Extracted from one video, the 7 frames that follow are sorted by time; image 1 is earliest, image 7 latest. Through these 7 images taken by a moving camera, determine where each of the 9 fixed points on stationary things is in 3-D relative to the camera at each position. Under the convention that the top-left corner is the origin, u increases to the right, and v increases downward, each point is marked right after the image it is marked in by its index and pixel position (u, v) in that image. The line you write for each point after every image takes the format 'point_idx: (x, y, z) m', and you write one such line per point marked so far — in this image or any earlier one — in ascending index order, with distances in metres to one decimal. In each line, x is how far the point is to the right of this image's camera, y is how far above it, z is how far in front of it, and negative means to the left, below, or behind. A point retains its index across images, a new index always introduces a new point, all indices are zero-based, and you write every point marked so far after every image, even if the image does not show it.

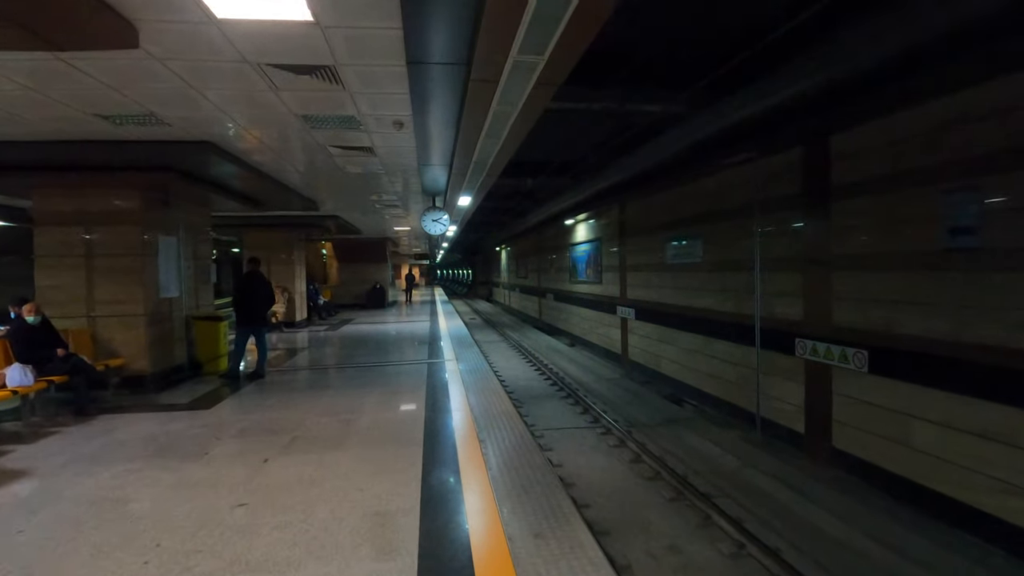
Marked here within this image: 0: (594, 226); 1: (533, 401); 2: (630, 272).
0: (+1.5, +1.2, +10.2) m
1: (+0.2, -1.2, +5.9) m
2: (+1.8, +0.2, +8.5) m
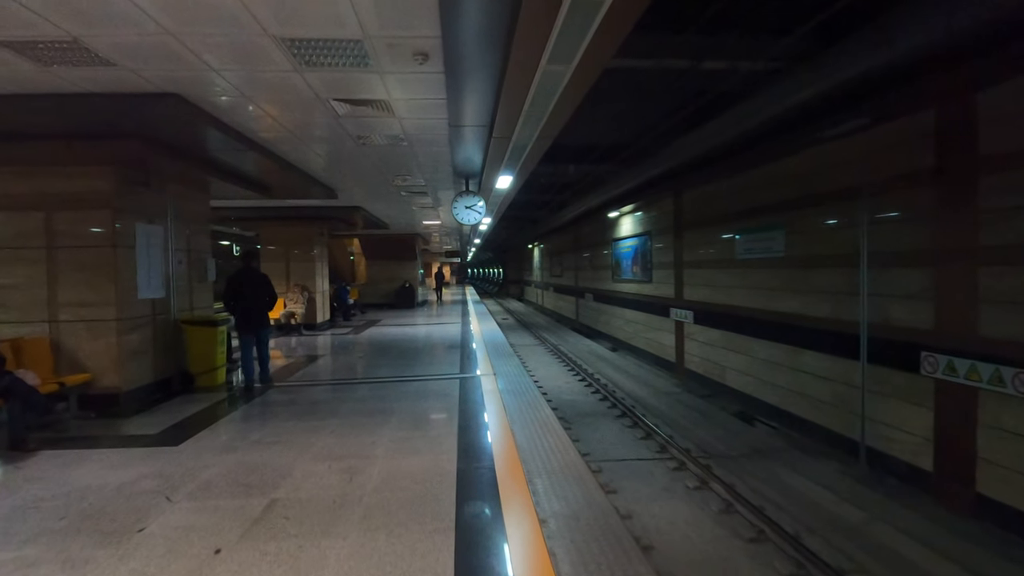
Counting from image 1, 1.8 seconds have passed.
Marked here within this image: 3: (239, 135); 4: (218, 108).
0: (+2.2, +1.2, +9.2) m
1: (+0.7, -1.2, +5.0) m
2: (+2.4, +0.3, +7.5) m
3: (-2.7, +1.5, +5.3) m
4: (-2.5, +1.6, +4.7) m
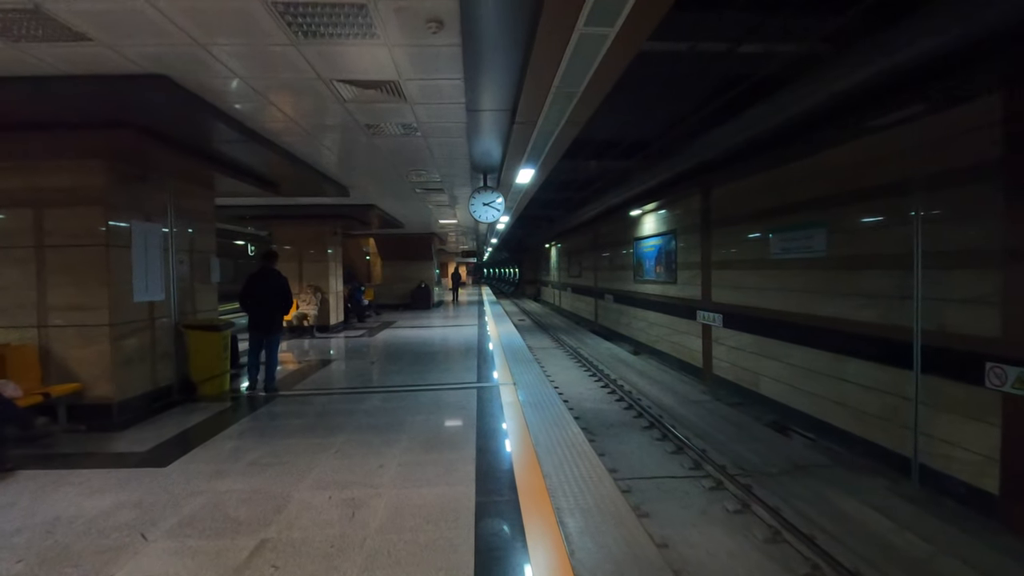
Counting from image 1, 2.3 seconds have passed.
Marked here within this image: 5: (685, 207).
0: (+2.5, +1.2, +8.9) m
1: (+0.8, -1.2, +4.7) m
2: (+2.7, +0.2, +7.1) m
3: (-2.5, +1.5, +5.1) m
4: (-2.3, +1.5, +4.4) m
5: (+2.6, +1.2, +8.1) m
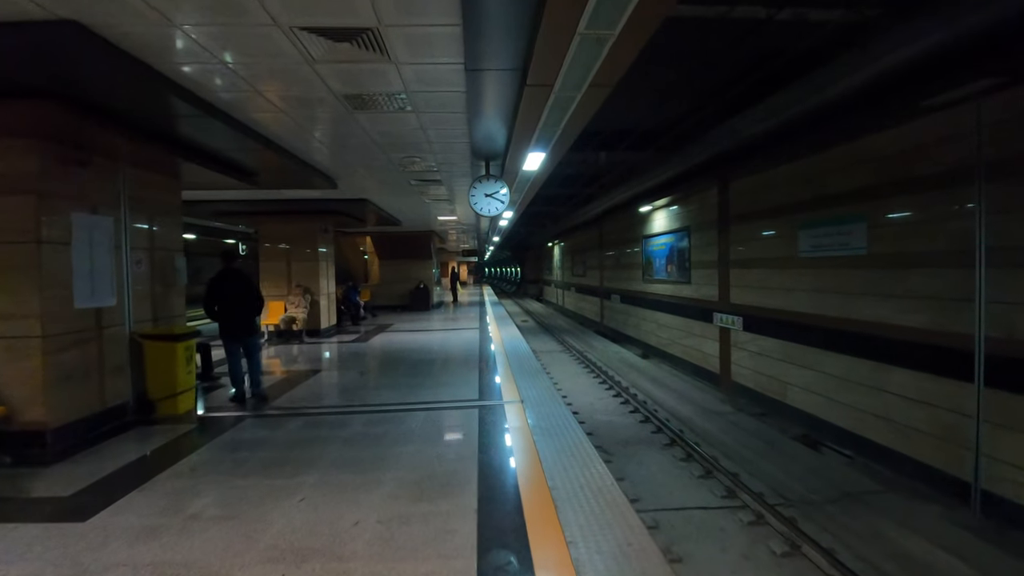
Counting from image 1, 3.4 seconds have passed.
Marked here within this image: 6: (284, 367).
0: (+2.5, +1.1, +8.4) m
1: (+0.9, -1.3, +4.2) m
2: (+2.7, +0.2, +6.6) m
3: (-2.5, +1.5, +4.6) m
4: (-2.3, +1.5, +4.0) m
5: (+2.6, +1.2, +7.6) m
6: (-2.7, -0.9, +6.5) m
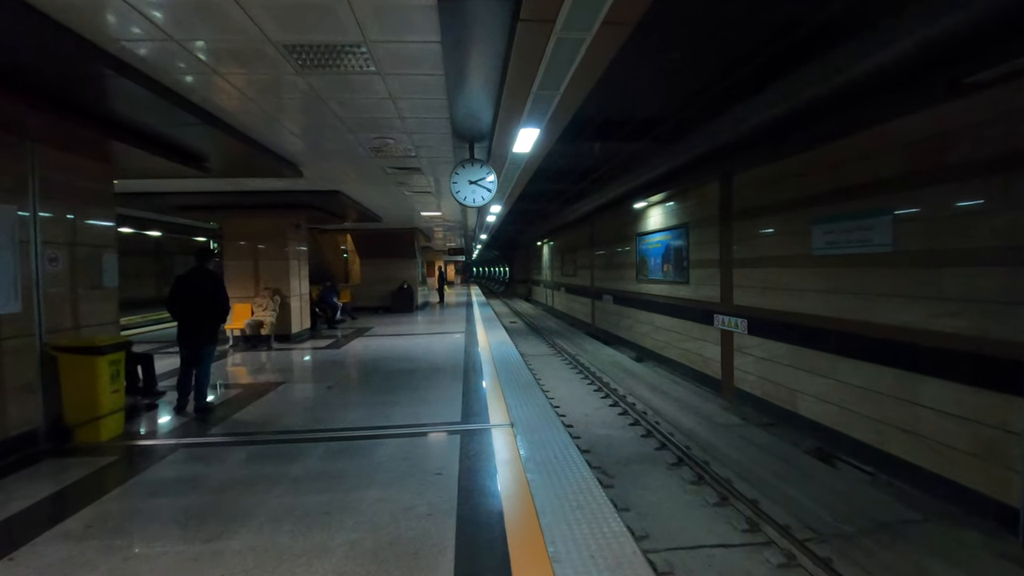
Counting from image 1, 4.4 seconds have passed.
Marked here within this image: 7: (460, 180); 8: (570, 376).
0: (+2.4, +1.1, +7.9) m
1: (+0.8, -1.3, +3.7) m
2: (+2.6, +0.2, +6.2) m
3: (-2.6, +1.5, +4.1) m
4: (-2.4, +1.5, +3.4) m
5: (+2.5, +1.2, +7.2) m
6: (-2.8, -1.0, +6.0) m
7: (-0.6, +1.2, +6.4) m
8: (+0.8, -1.2, +7.2) m
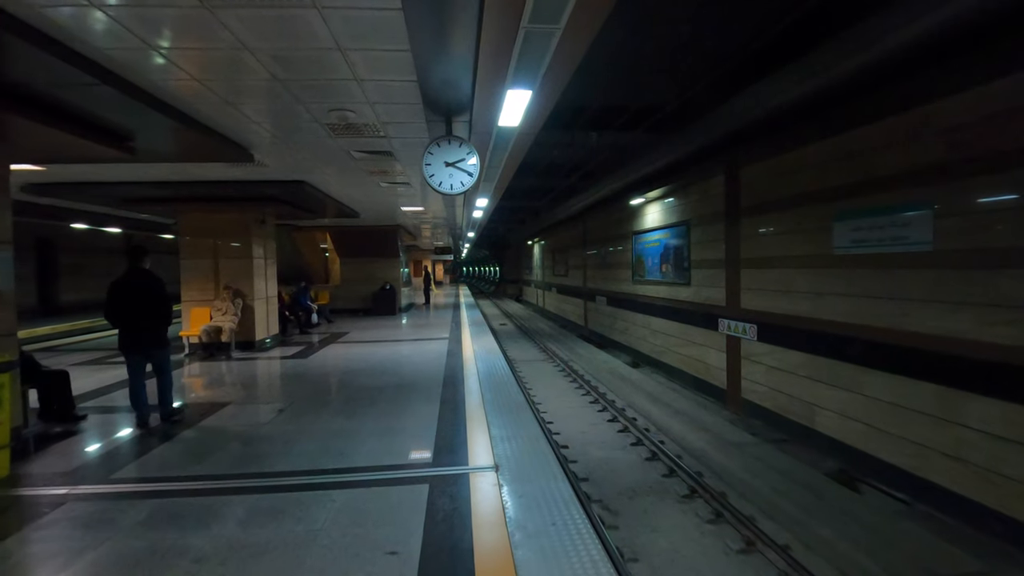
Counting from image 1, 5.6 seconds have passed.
0: (+2.2, +1.1, +7.4) m
1: (+0.7, -1.3, +3.2) m
2: (+2.4, +0.2, +5.6) m
3: (-2.7, +1.5, +3.5) m
4: (-2.4, +1.5, +2.8) m
5: (+2.3, +1.2, +6.7) m
6: (-3.0, -1.0, +5.4) m
7: (-0.7, +1.2, +5.8) m
8: (+0.6, -1.2, +6.7) m
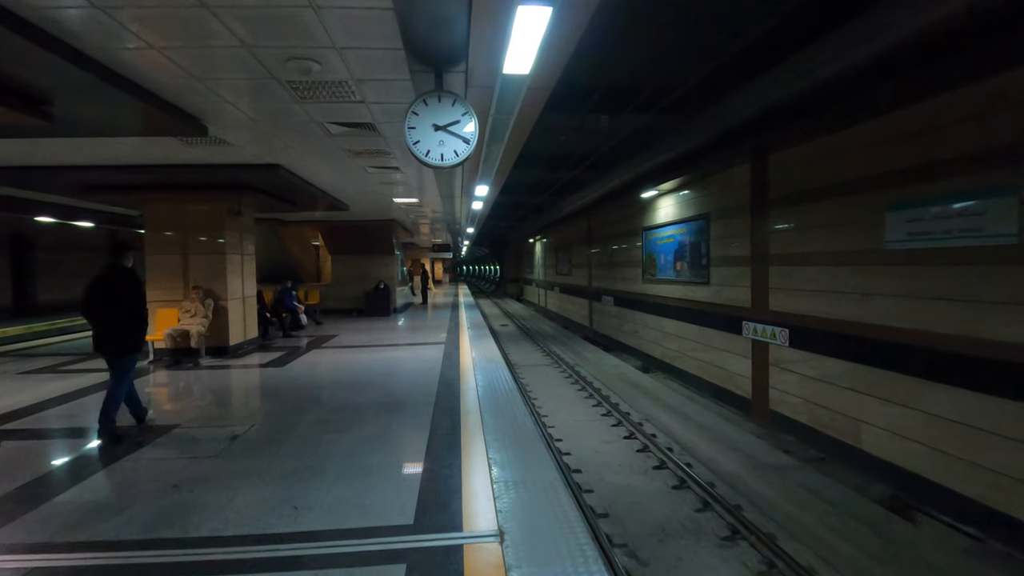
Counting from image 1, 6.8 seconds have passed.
0: (+2.2, +1.1, +6.8) m
1: (+0.7, -1.3, +2.6) m
2: (+2.5, +0.2, +5.1) m
3: (-2.6, +1.5, +2.9) m
4: (-2.4, +1.5, +2.3) m
5: (+2.4, +1.2, +6.1) m
6: (-2.9, -1.0, +4.8) m
7: (-0.7, +1.2, +5.2) m
8: (+0.7, -1.2, +6.1) m
